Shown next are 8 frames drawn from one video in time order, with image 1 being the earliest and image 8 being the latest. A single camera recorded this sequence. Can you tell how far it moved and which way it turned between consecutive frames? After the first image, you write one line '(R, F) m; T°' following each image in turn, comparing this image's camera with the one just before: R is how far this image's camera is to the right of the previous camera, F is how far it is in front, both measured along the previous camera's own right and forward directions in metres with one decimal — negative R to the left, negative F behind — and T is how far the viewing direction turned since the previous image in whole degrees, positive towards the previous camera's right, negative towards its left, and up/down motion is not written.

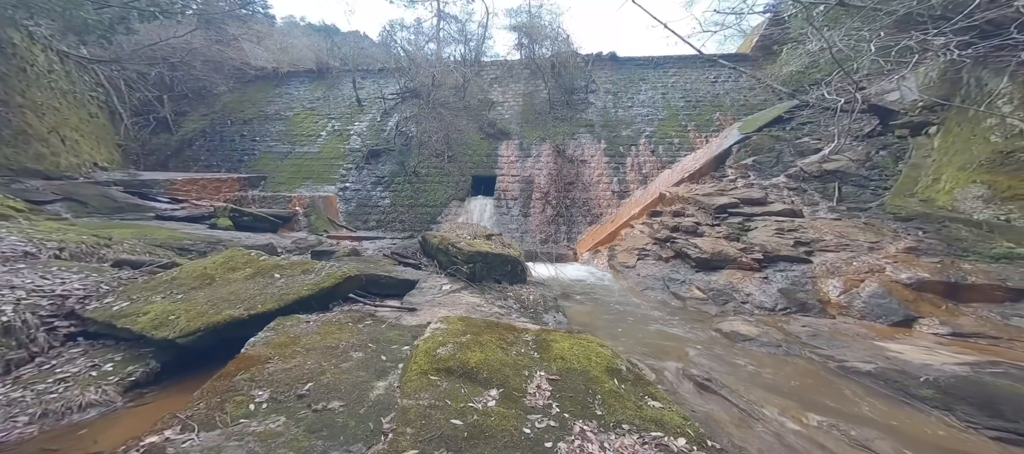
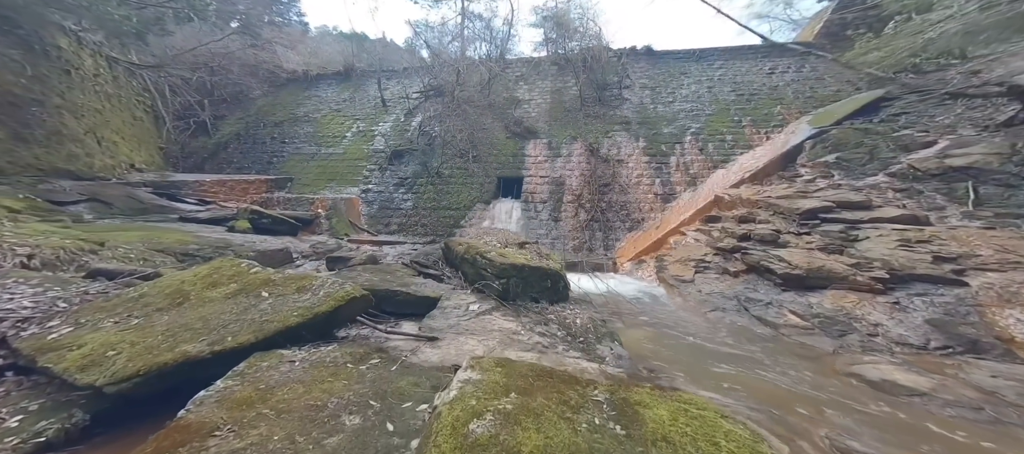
(-0.2, +0.7) m; -4°
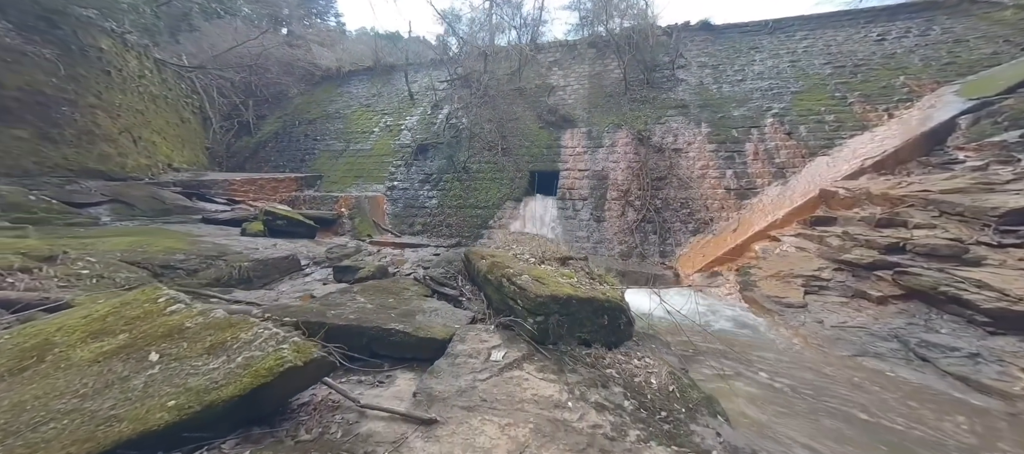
(0.0, +1.0) m; -6°
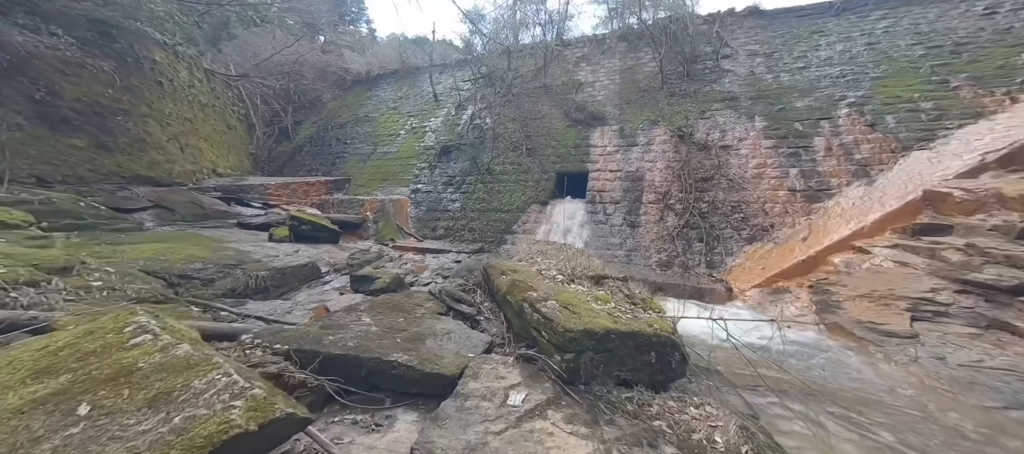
(0.0, +0.4) m; -5°
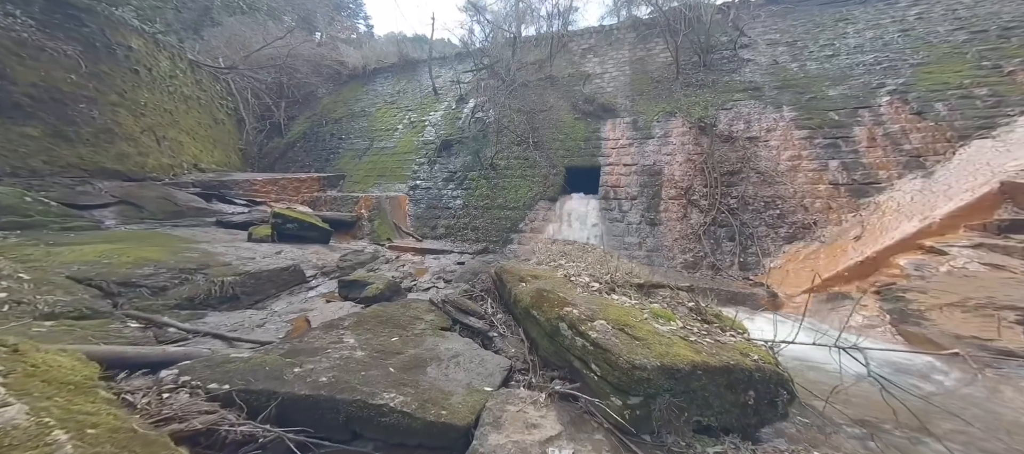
(-0.2, +0.5) m; 0°
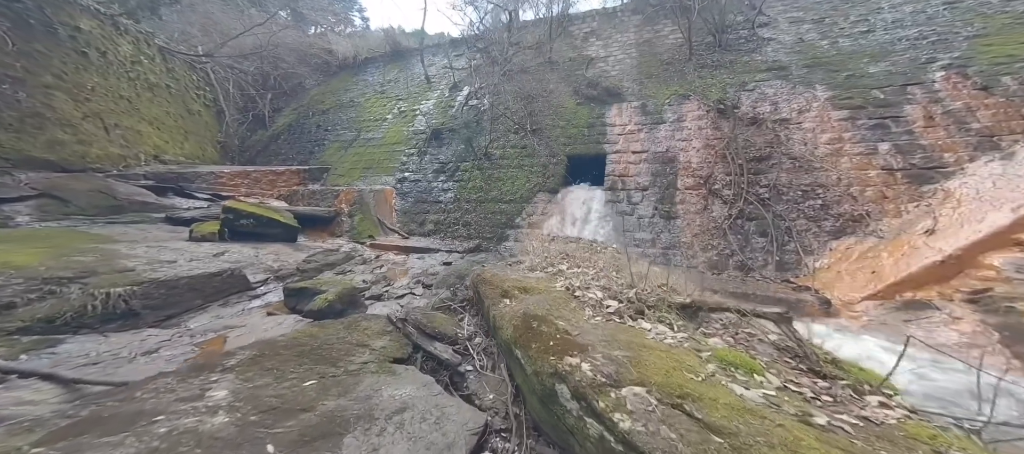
(+0.1, +0.7) m; 0°
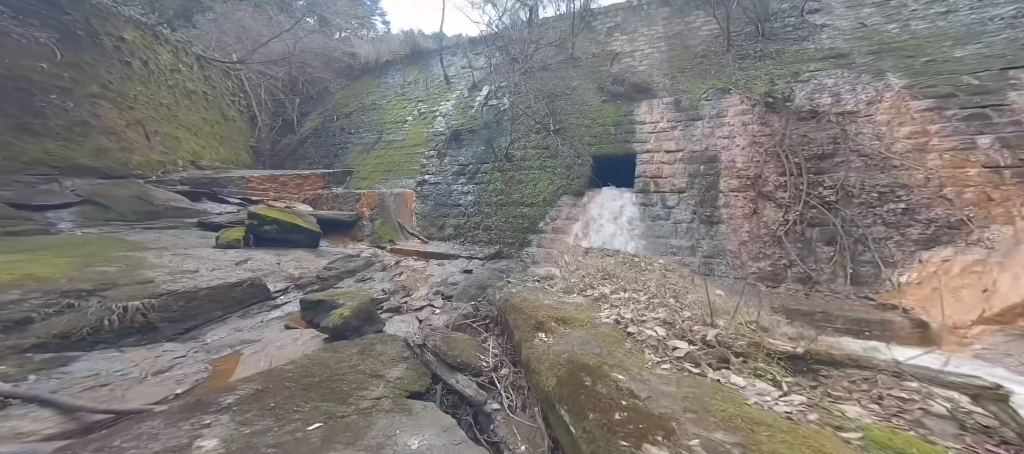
(-0.1, +0.2) m; -4°
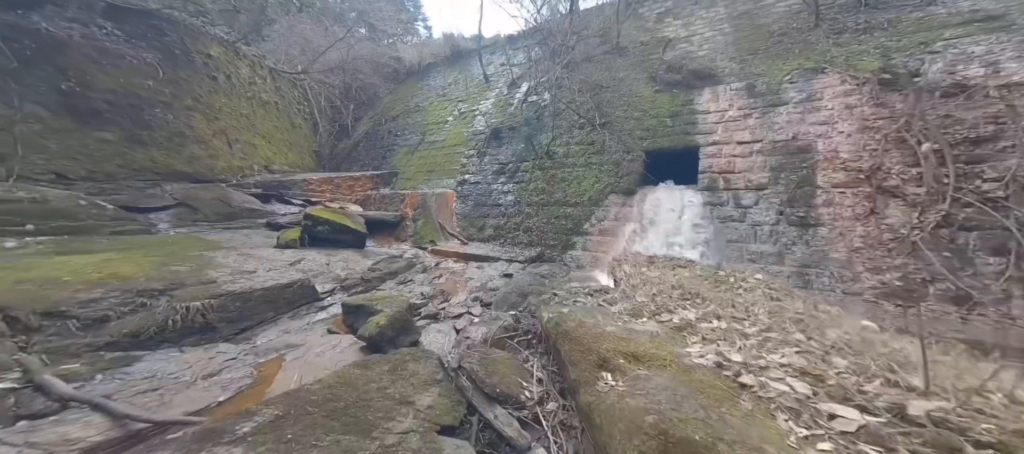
(0.0, +0.3) m; -9°
